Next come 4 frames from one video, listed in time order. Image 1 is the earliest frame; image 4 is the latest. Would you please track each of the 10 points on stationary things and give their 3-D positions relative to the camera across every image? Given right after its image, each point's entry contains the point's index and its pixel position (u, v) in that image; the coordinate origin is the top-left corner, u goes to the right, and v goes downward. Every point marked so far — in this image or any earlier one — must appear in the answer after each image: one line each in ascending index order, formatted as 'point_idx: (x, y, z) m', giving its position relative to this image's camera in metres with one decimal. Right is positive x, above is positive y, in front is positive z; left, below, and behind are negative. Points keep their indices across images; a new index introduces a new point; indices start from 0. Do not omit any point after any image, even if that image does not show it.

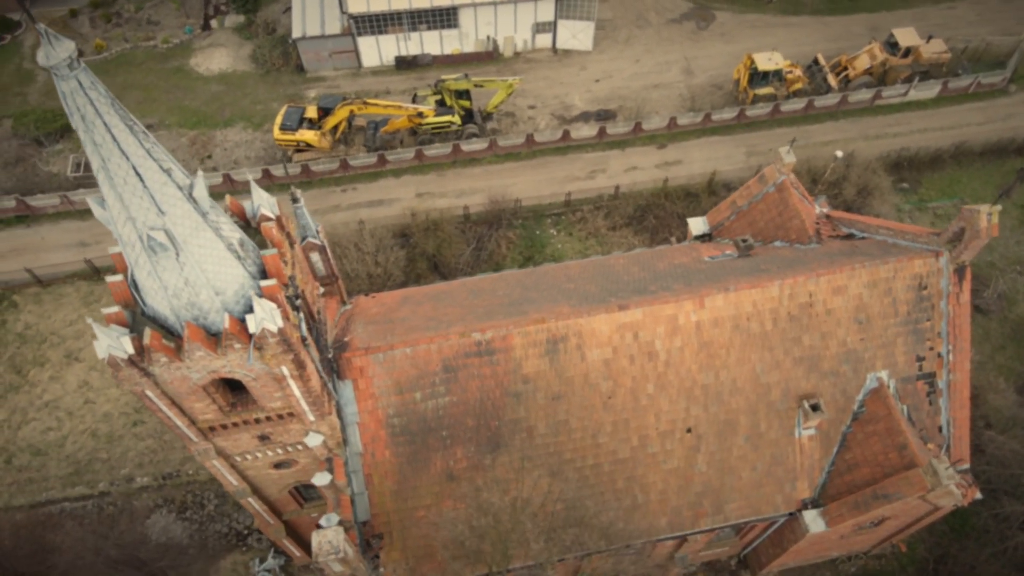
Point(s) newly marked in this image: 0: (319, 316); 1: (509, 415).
0: (-4.9, -0.7, +18.4) m
1: (-0.1, -3.4, +19.6) m
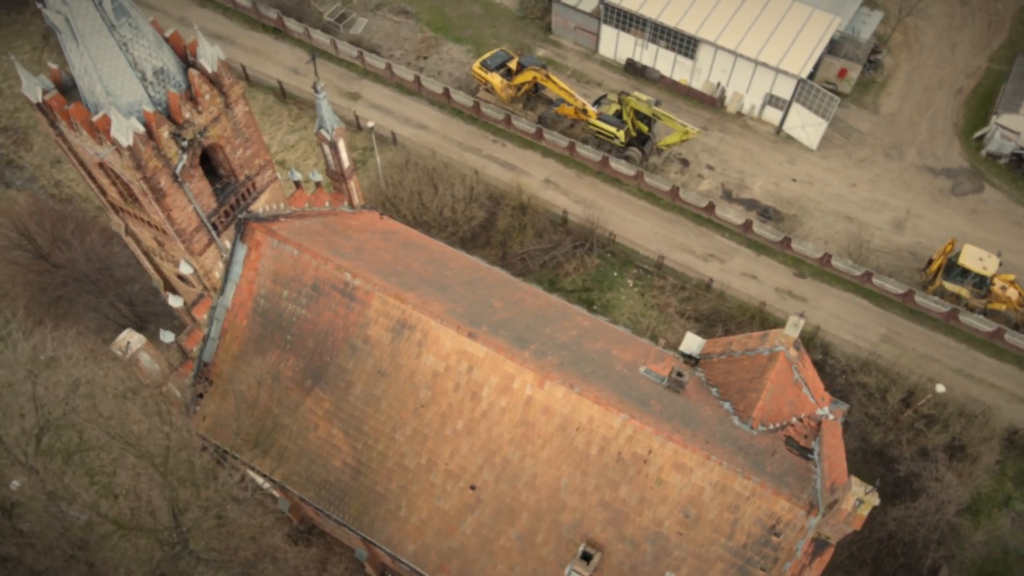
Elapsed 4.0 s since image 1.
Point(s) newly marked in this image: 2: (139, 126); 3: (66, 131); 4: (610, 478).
0: (-7.4, +3.1, +20.6) m
1: (-4.8, -2.0, +20.5) m
2: (-8.5, +3.7, +16.6) m
3: (-10.7, +3.8, +17.6) m
4: (+2.4, -4.7, +18.1) m
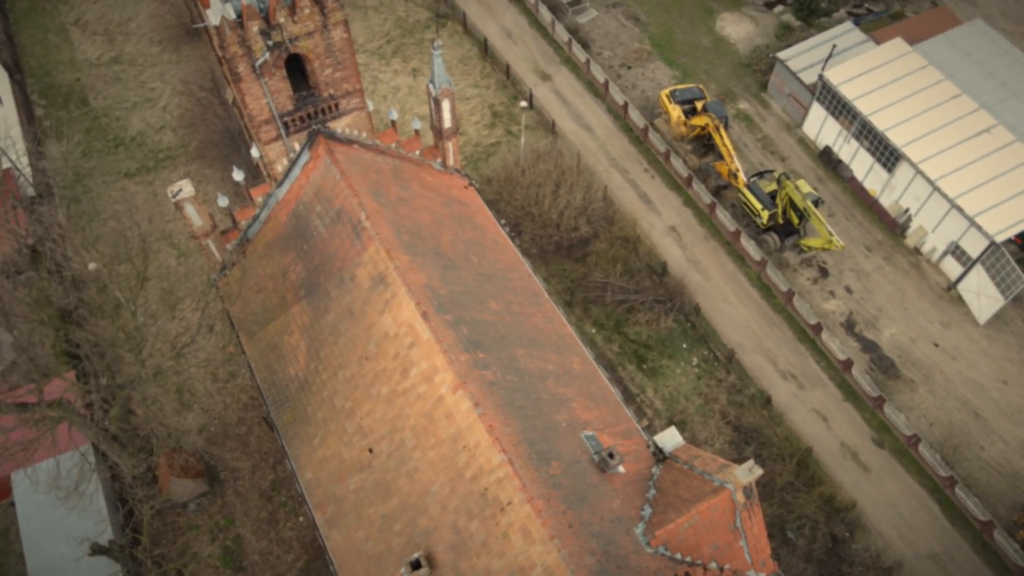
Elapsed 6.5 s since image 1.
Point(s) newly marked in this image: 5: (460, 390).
0: (-5.4, +5.8, +22.3) m
1: (-5.4, +0.1, +21.8) m
2: (-7.2, +7.0, +18.7) m
3: (-8.8, +8.0, +20.2) m
4: (-1.0, -5.3, +17.7) m
5: (-1.3, -2.5, +18.1) m
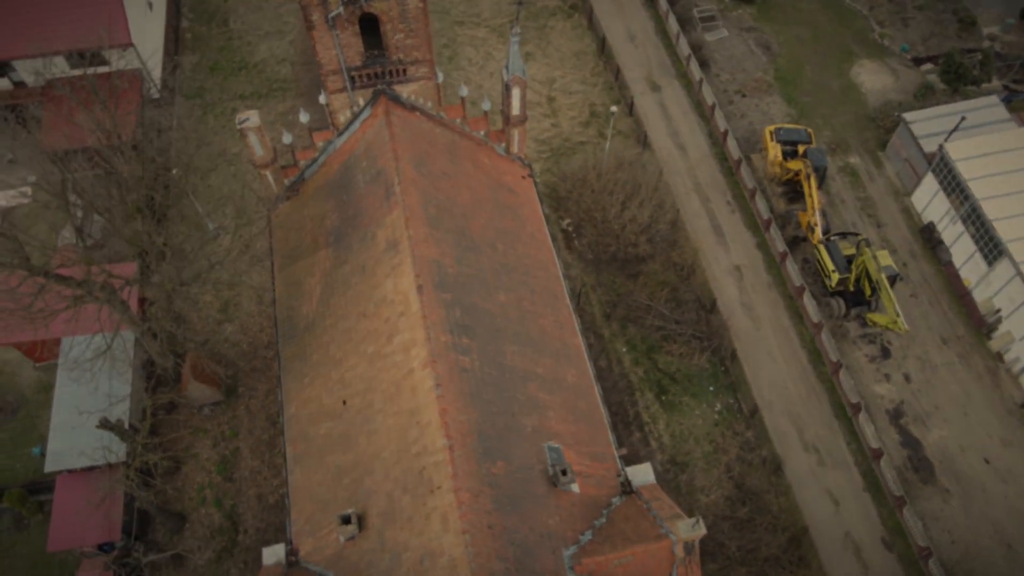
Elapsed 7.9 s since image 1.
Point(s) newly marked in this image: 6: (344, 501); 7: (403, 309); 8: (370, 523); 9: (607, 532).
0: (-3.4, +7.0, +22.9) m
1: (-4.9, +1.5, +22.6) m
2: (-5.3, +8.7, +19.5) m
3: (-6.4, +10.1, +21.3) m
4: (-2.6, -4.8, +18.0) m
5: (-2.1, -2.0, +18.4) m
6: (-4.5, -5.7, +19.6) m
7: (-2.9, -0.6, +19.8) m
8: (-3.6, -6.0, +18.5) m
9: (+2.6, -6.4, +19.3) m
